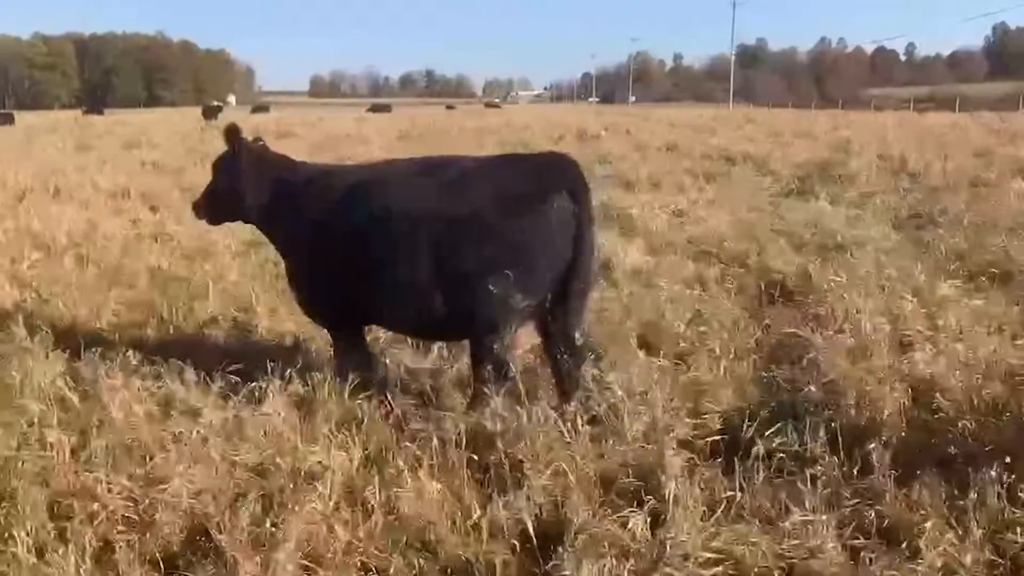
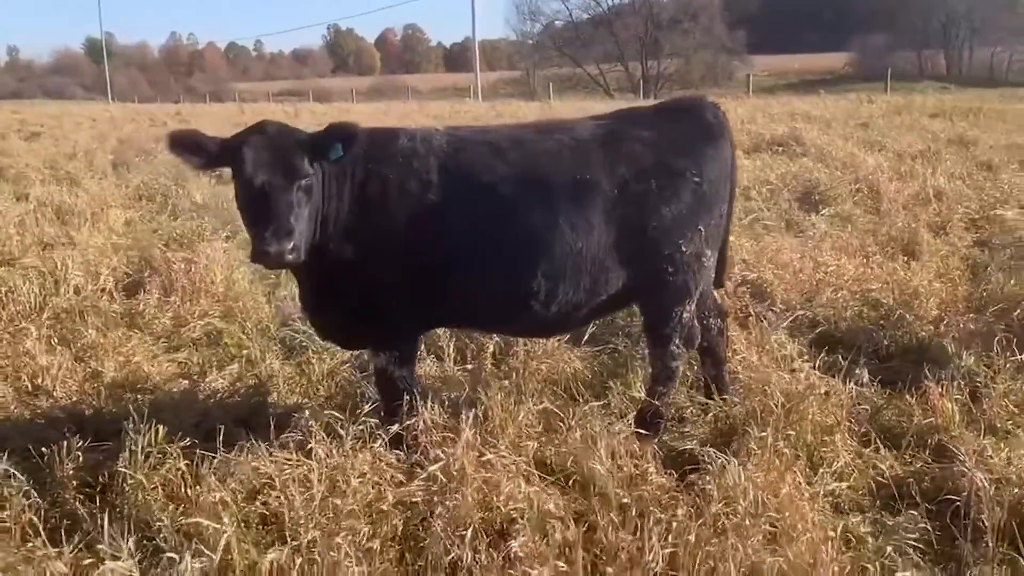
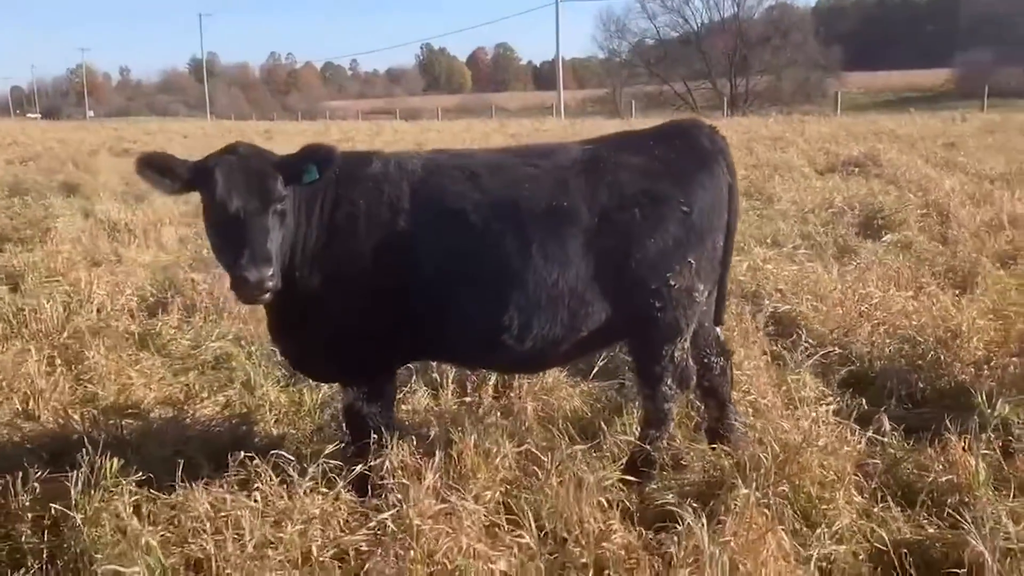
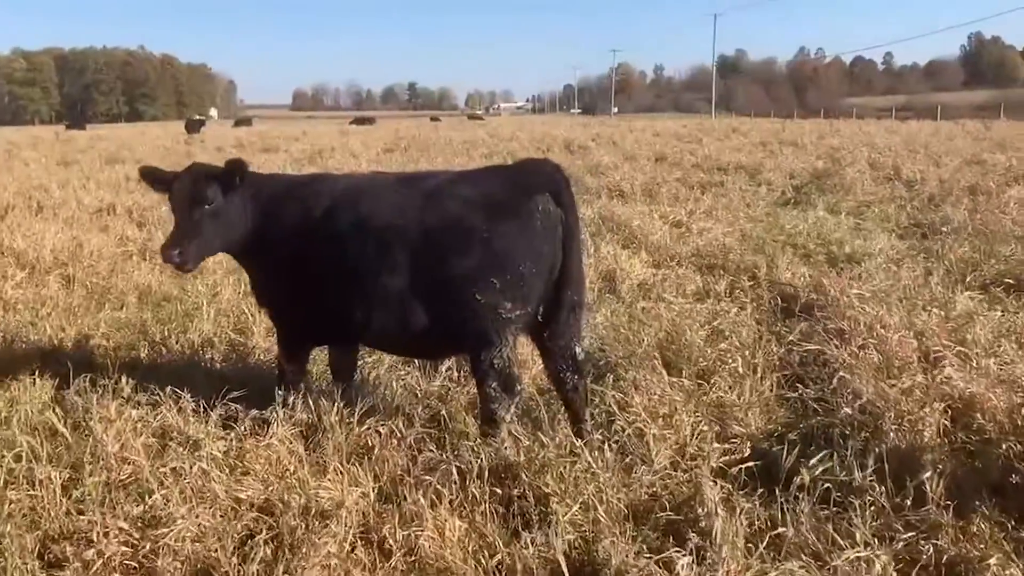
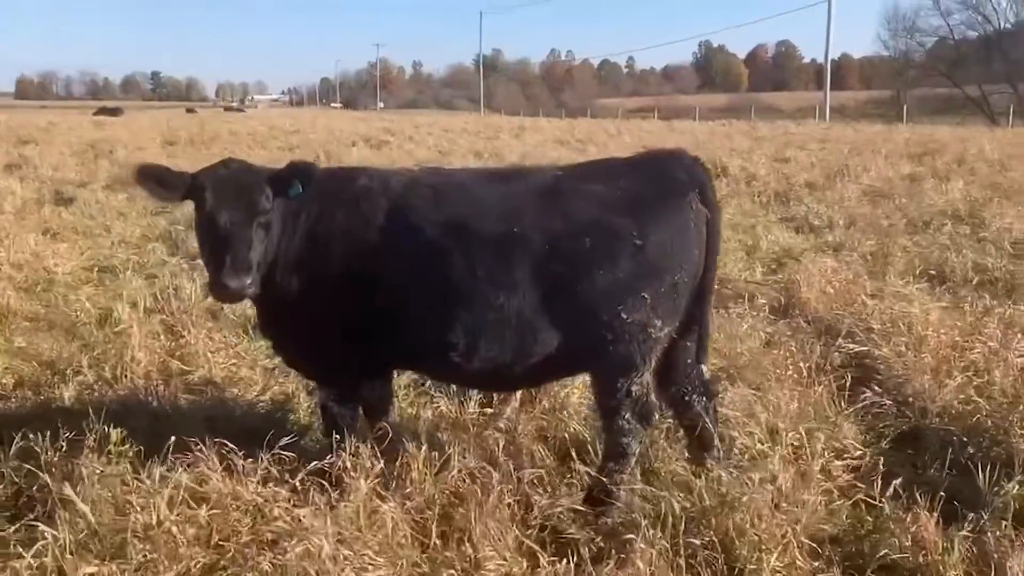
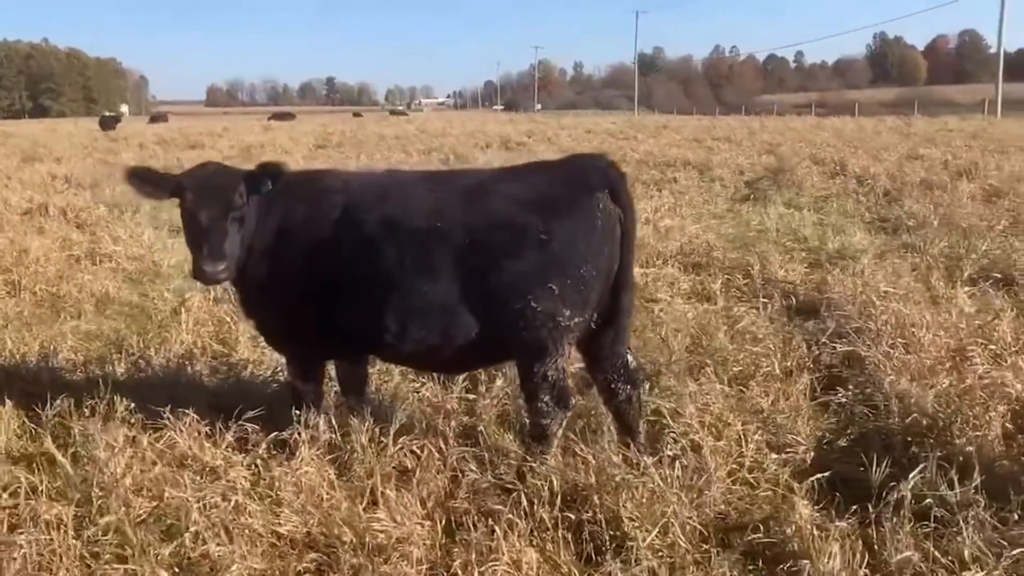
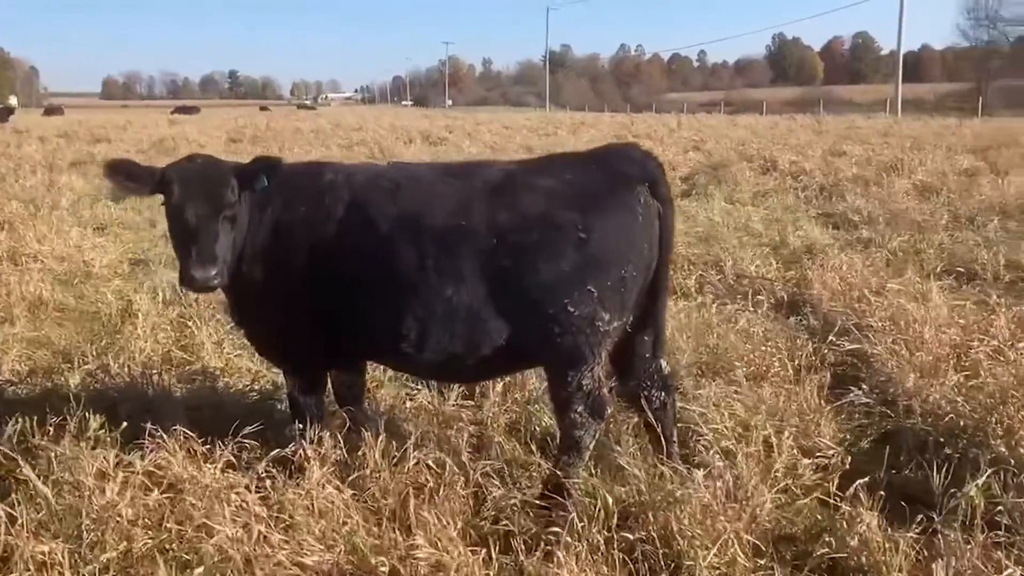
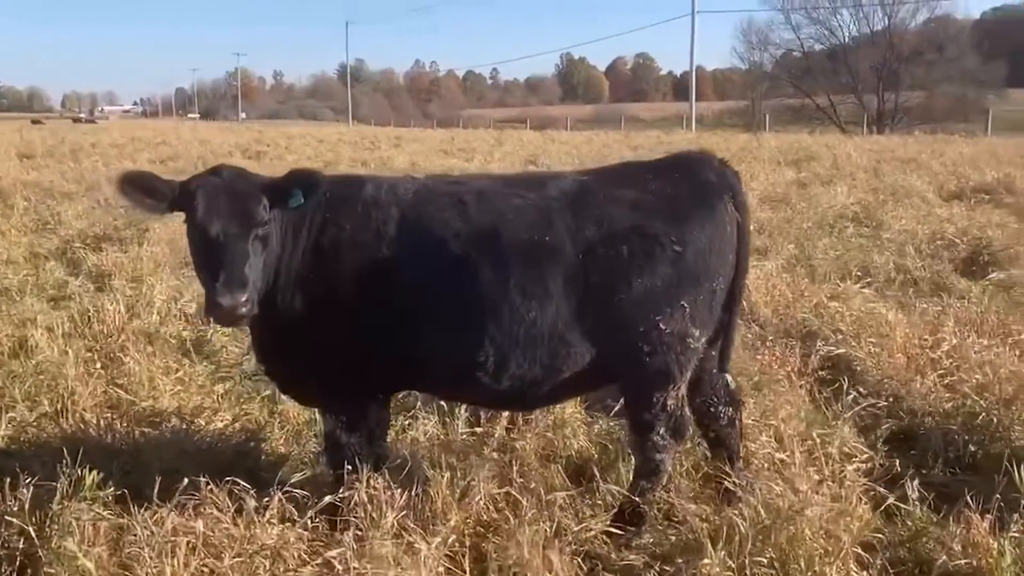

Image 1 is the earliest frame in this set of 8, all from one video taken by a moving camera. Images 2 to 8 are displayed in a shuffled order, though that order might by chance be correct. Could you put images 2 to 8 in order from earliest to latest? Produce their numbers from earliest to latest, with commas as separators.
4, 6, 7, 5, 8, 3, 2
